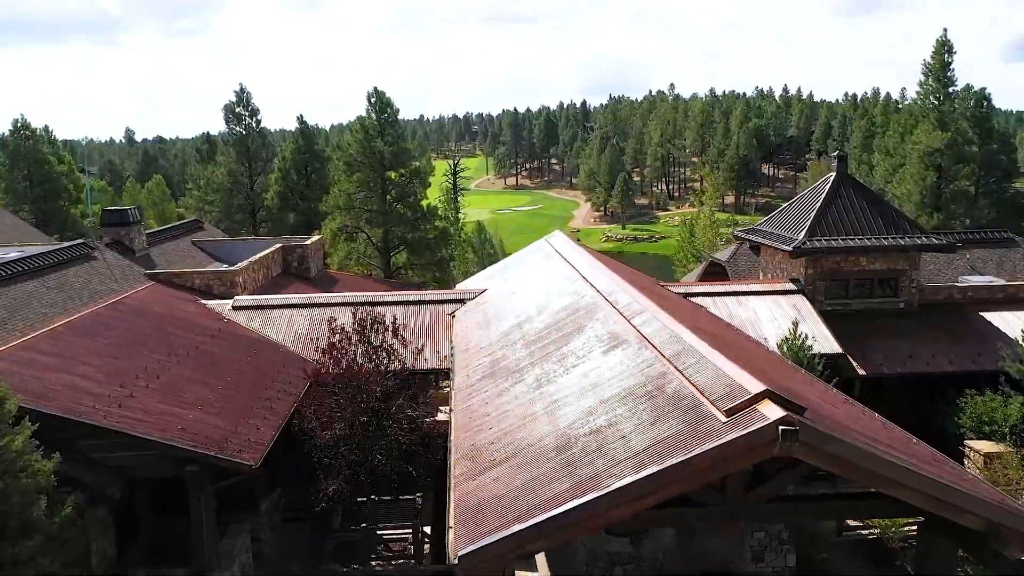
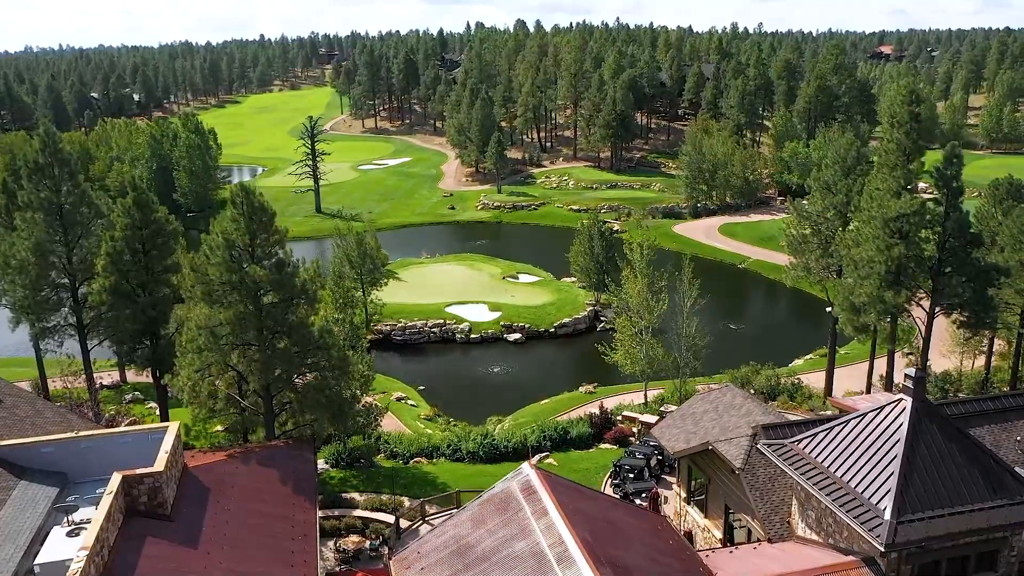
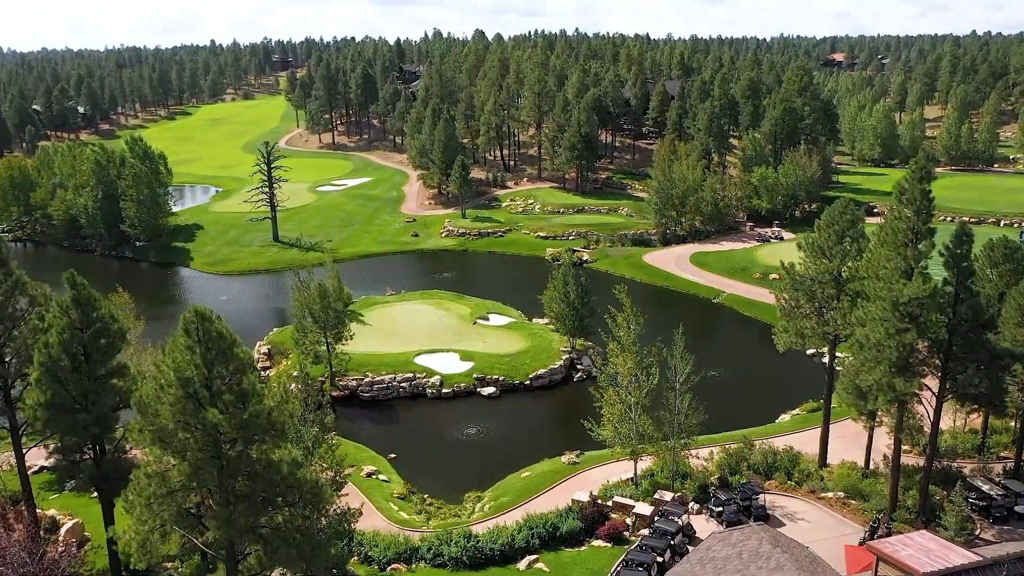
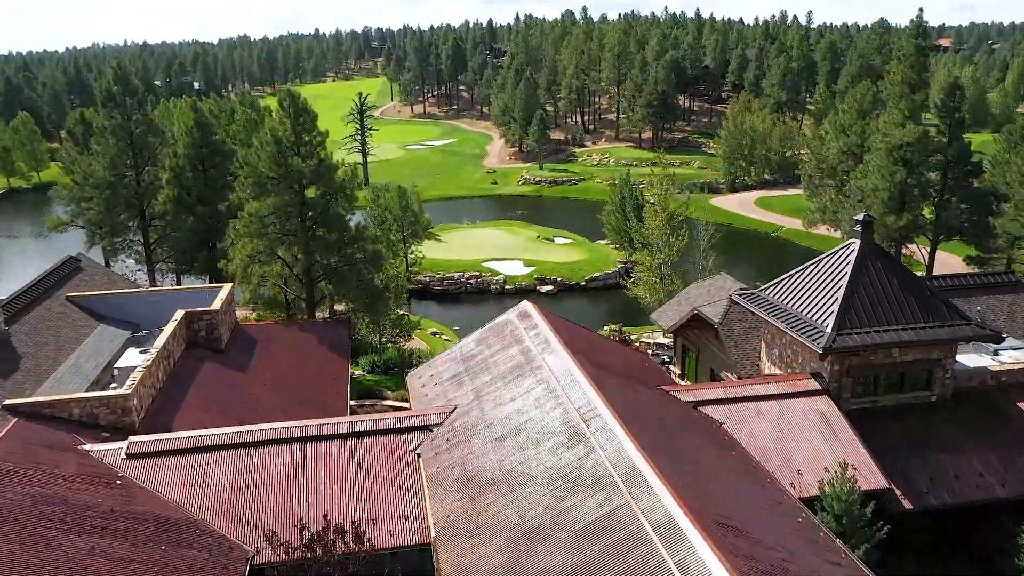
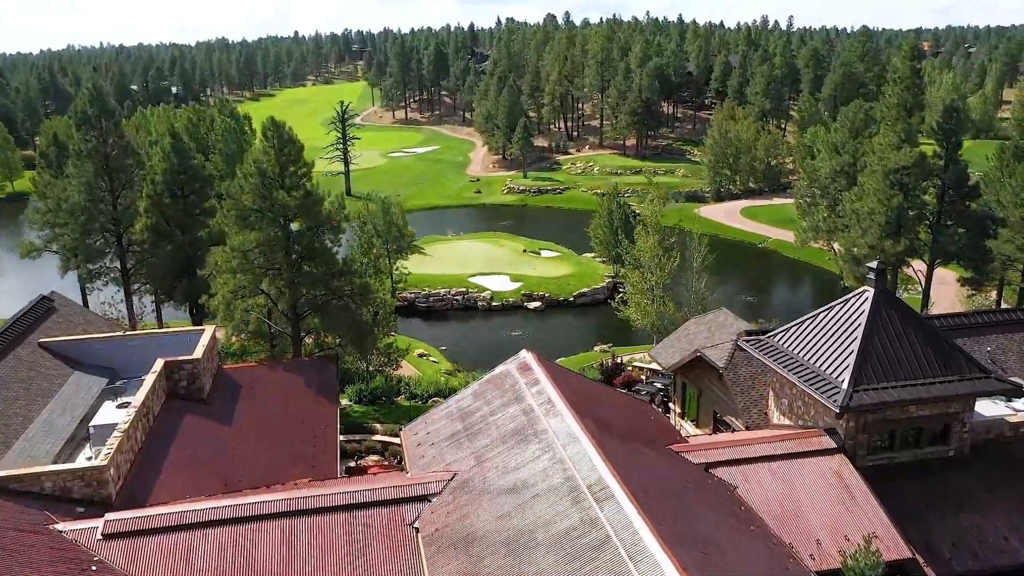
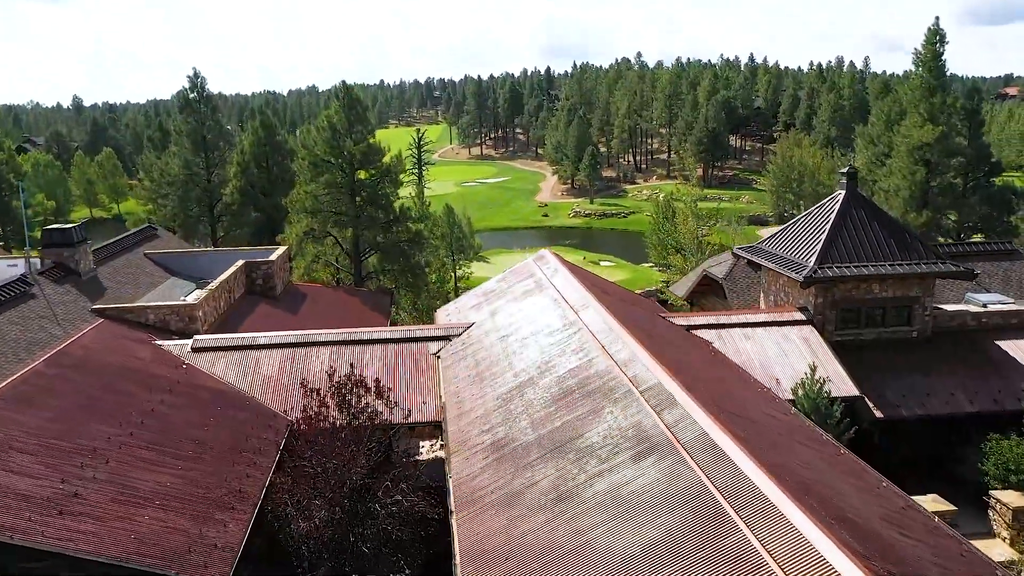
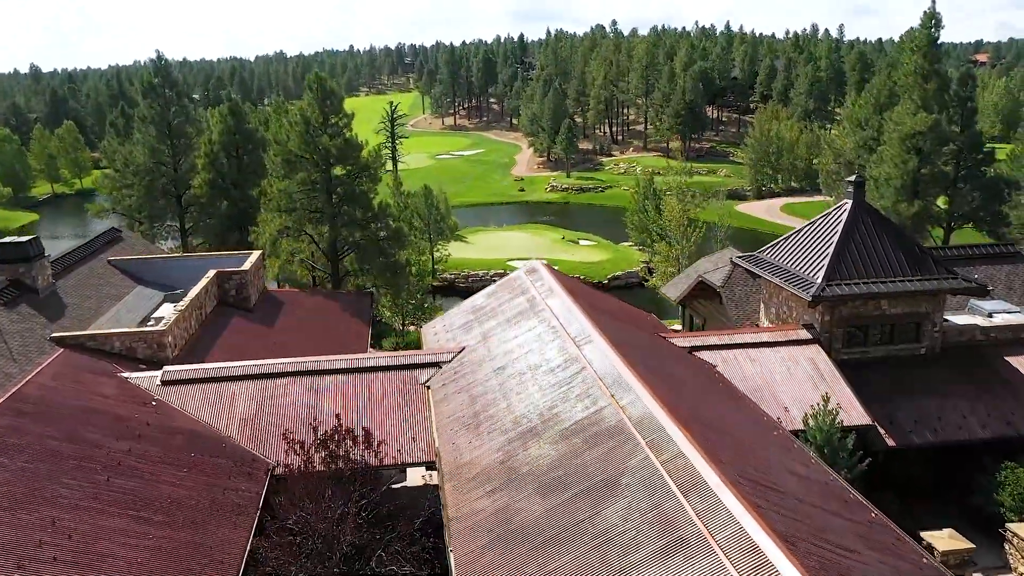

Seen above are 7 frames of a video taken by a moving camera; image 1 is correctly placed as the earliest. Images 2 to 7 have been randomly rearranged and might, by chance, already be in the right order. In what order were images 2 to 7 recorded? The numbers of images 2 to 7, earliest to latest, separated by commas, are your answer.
6, 7, 4, 5, 2, 3
